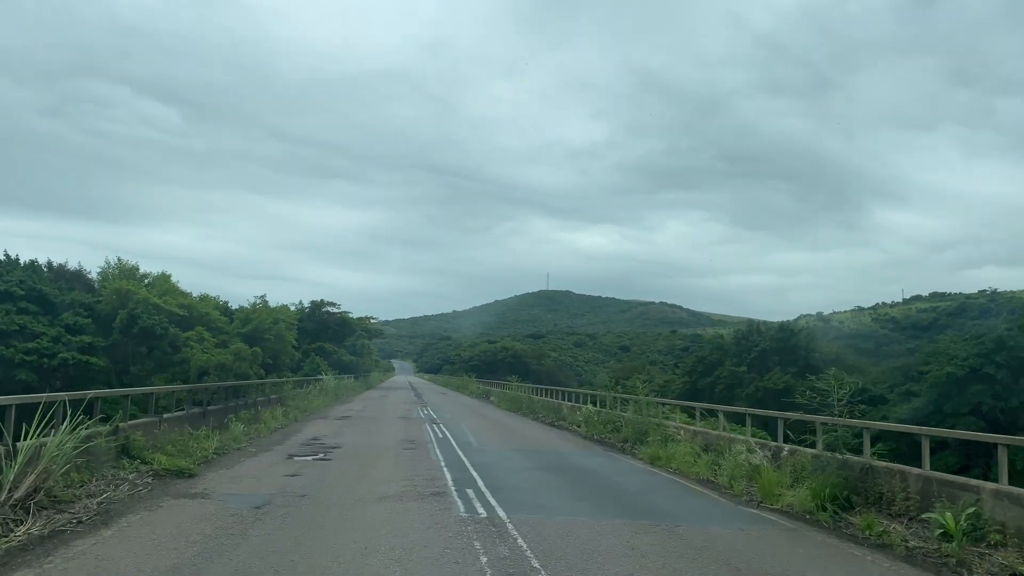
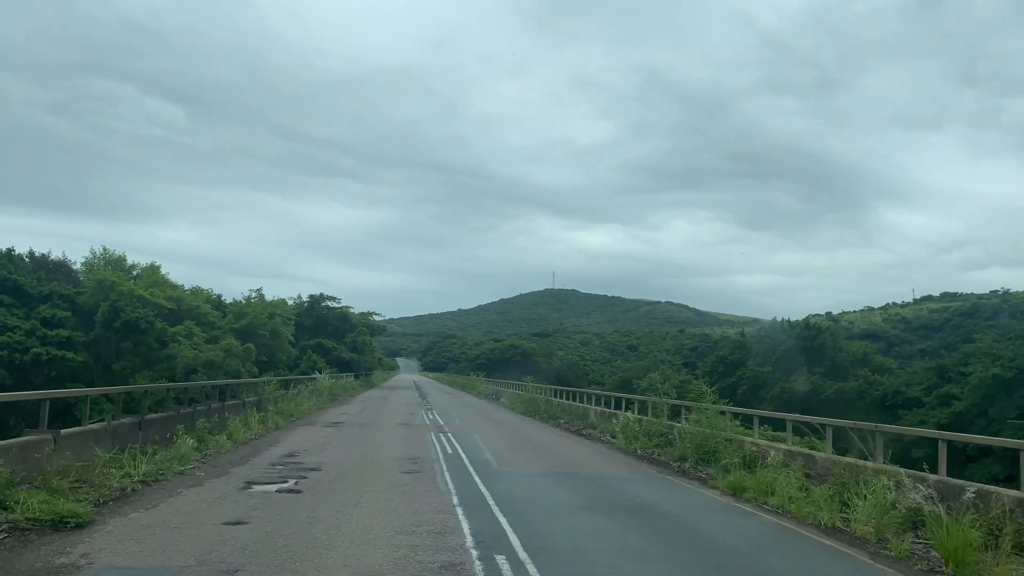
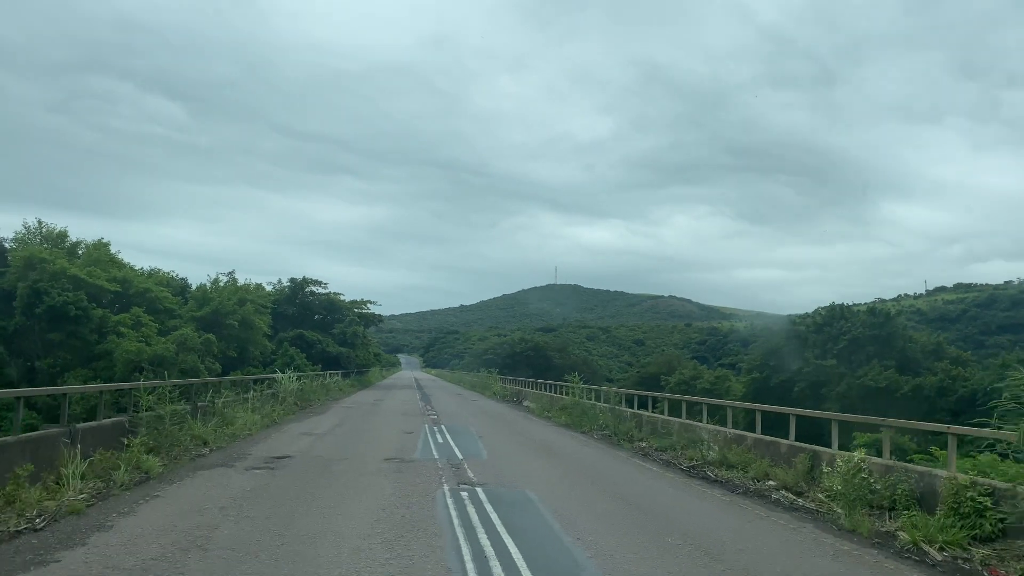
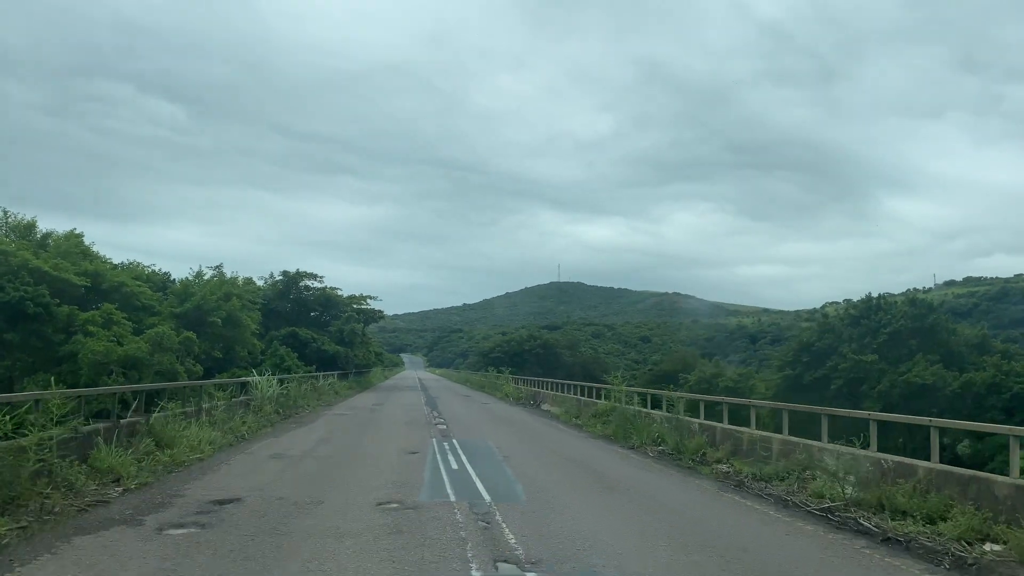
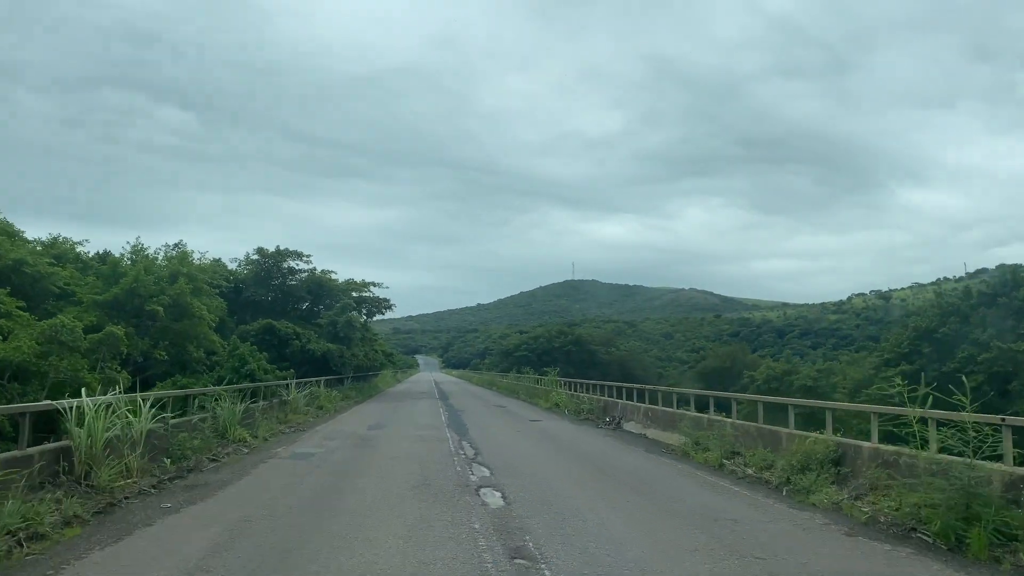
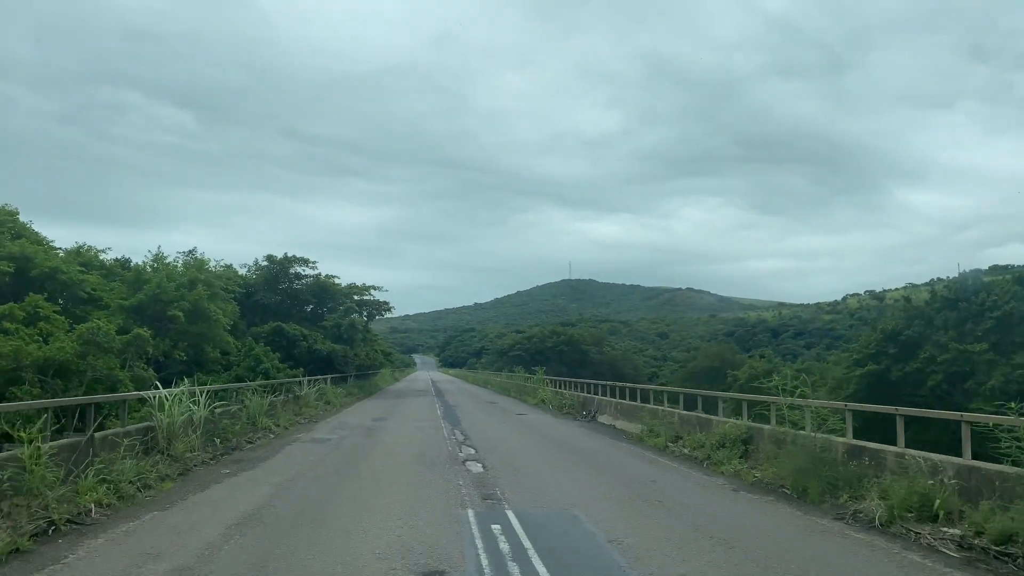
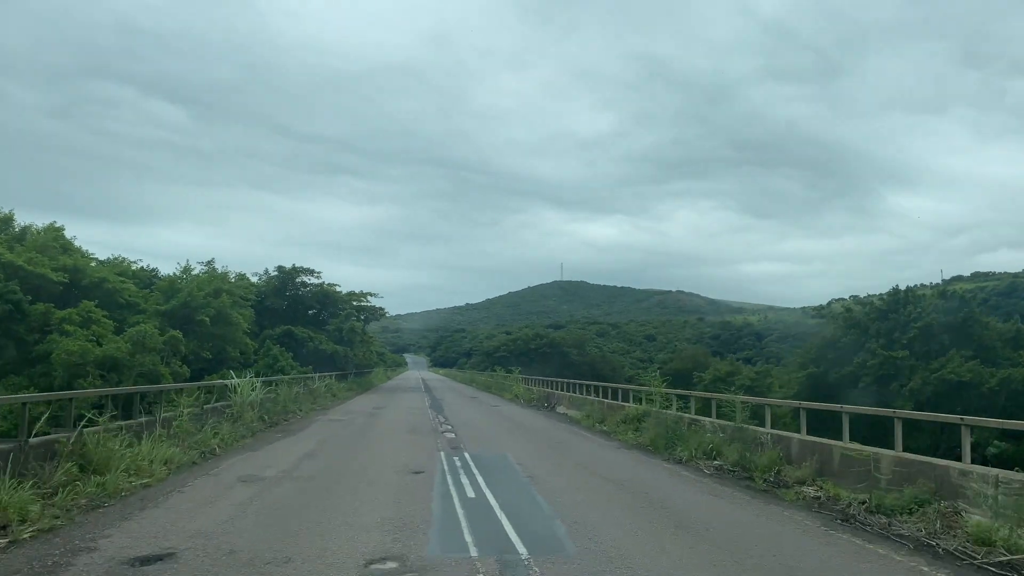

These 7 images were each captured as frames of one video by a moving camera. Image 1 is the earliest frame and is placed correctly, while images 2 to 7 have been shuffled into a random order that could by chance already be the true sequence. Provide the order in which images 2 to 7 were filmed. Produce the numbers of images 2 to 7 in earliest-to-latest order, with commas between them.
2, 3, 4, 7, 6, 5
